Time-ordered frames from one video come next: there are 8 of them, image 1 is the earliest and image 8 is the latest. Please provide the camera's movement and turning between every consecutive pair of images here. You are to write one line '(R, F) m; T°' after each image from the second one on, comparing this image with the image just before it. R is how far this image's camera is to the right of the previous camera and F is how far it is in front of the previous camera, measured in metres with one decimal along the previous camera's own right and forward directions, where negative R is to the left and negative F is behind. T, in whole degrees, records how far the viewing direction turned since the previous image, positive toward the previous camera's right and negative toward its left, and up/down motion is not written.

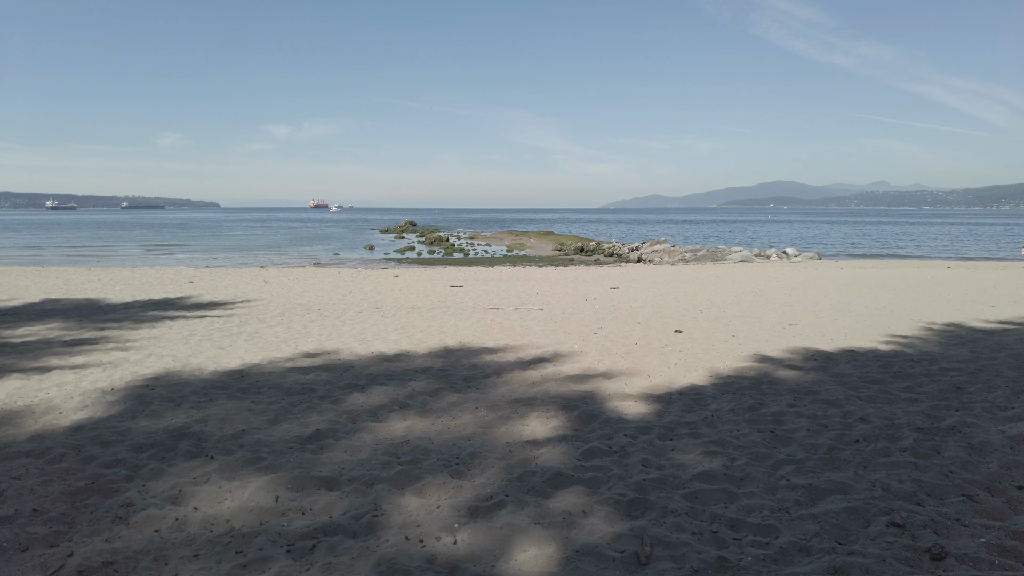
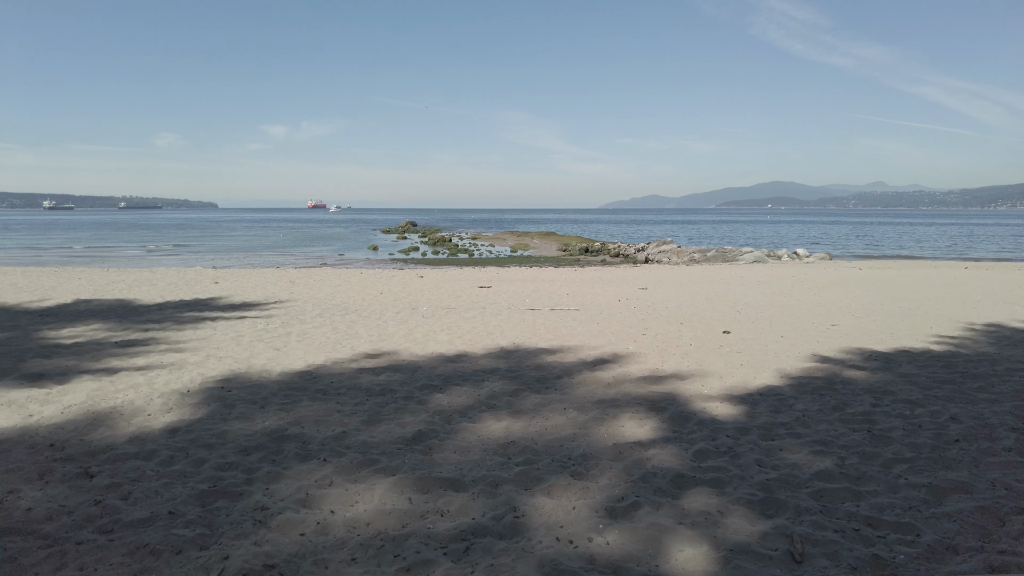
(-0.8, 0.0) m; +1°
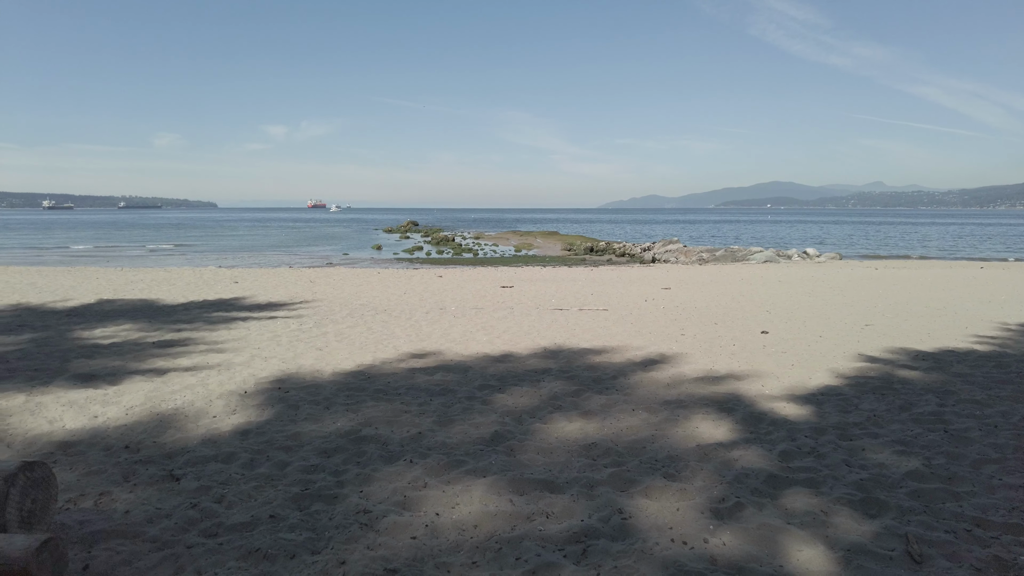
(-0.6, 0.0) m; 0°
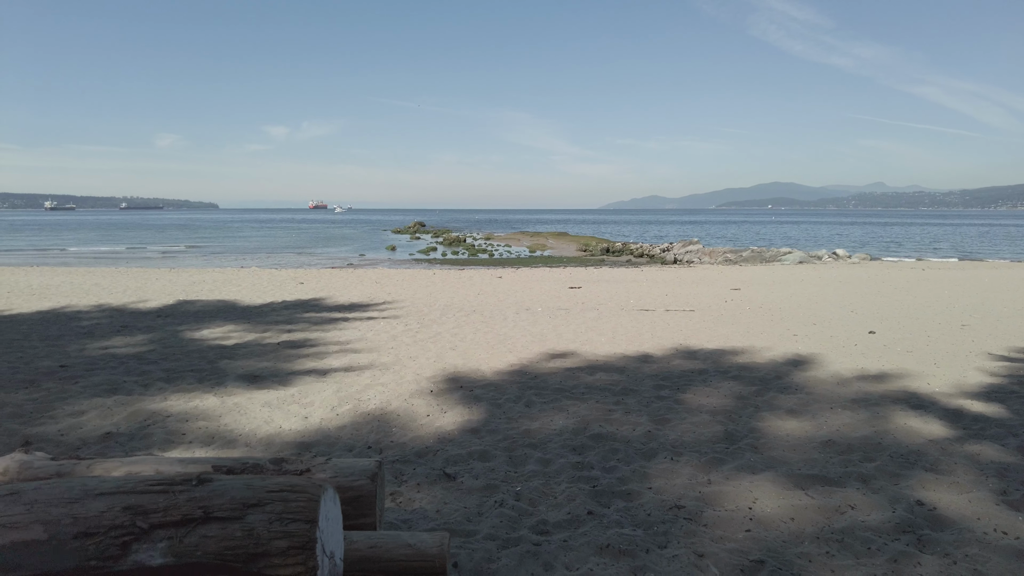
(-1.8, -0.1) m; +1°
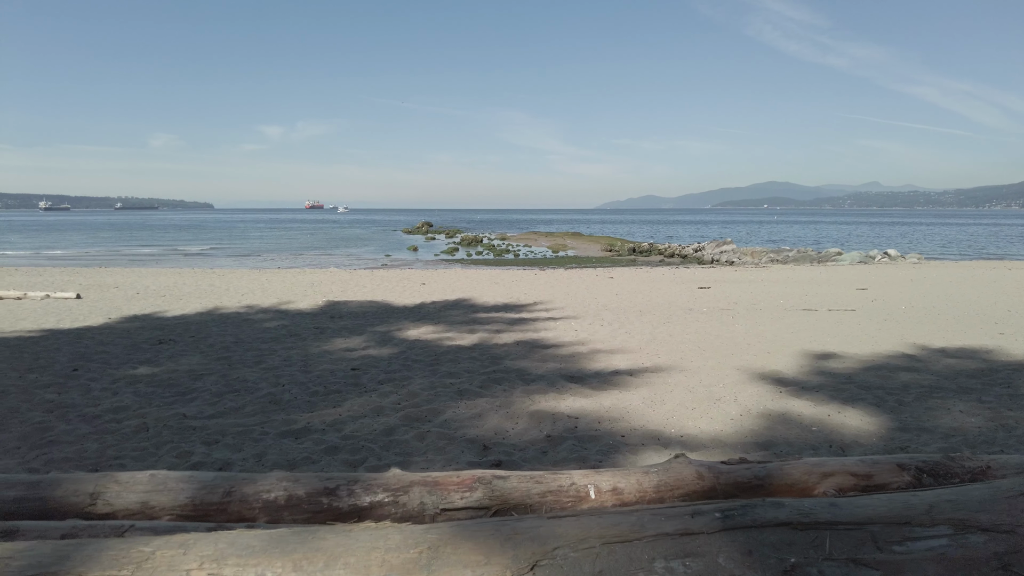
(-3.4, 0.0) m; +2°
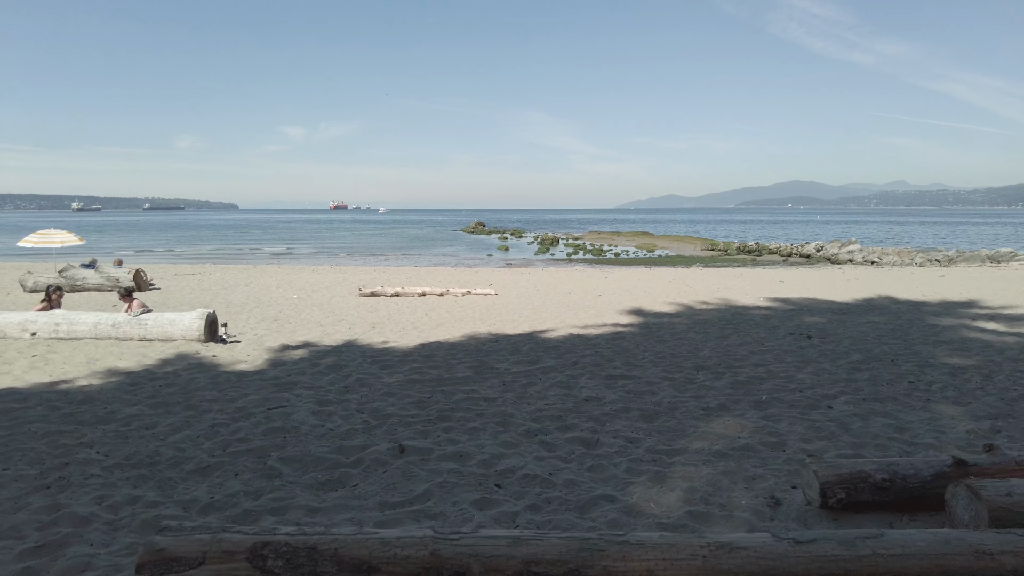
(-9.2, +1.3) m; +2°
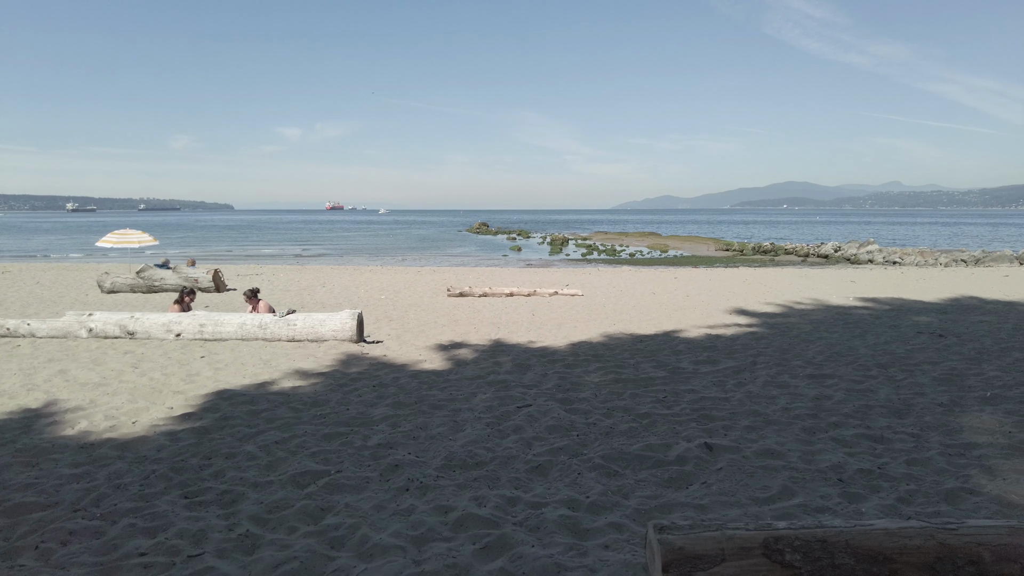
(-2.2, 0.0) m; +1°
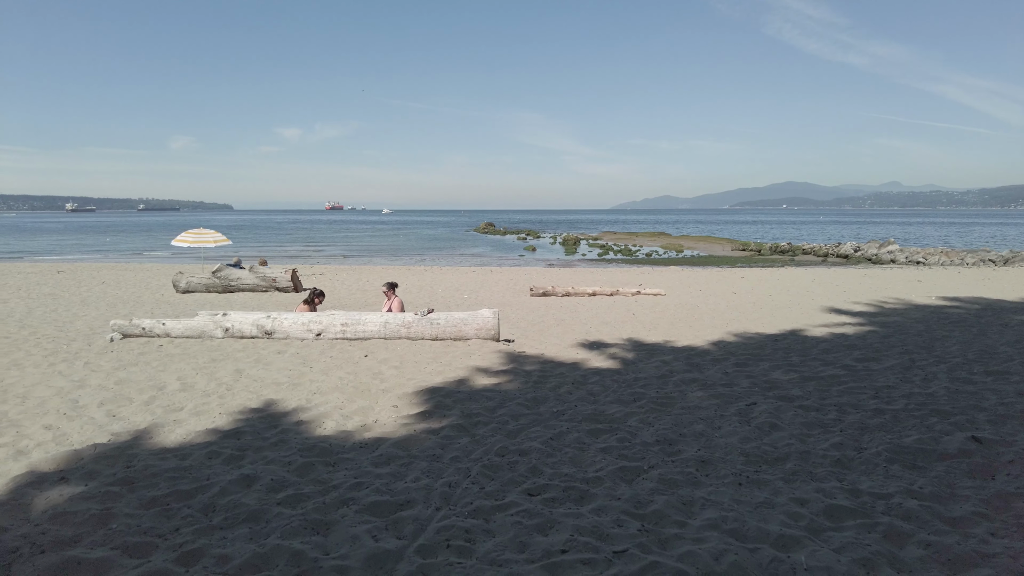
(-2.0, 0.0) m; +1°
